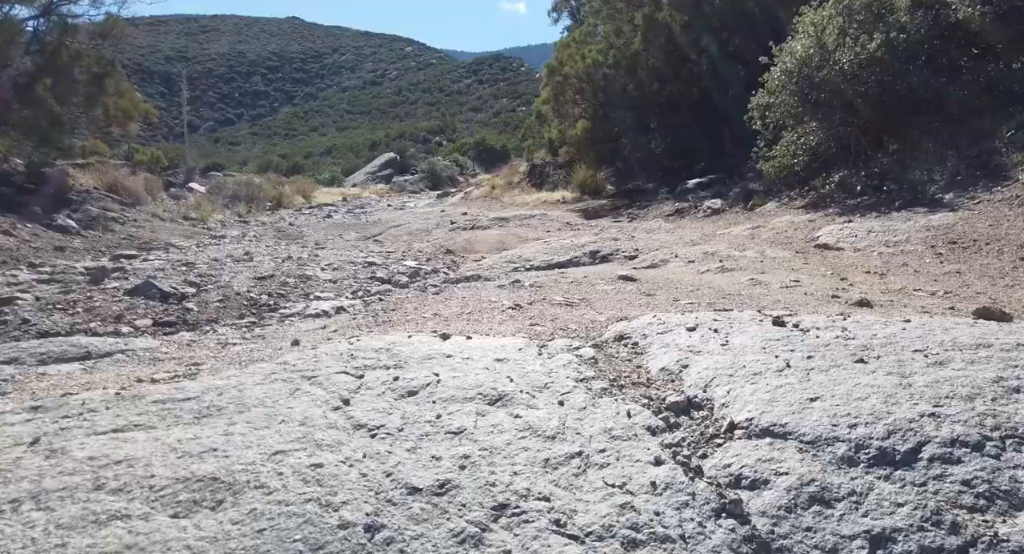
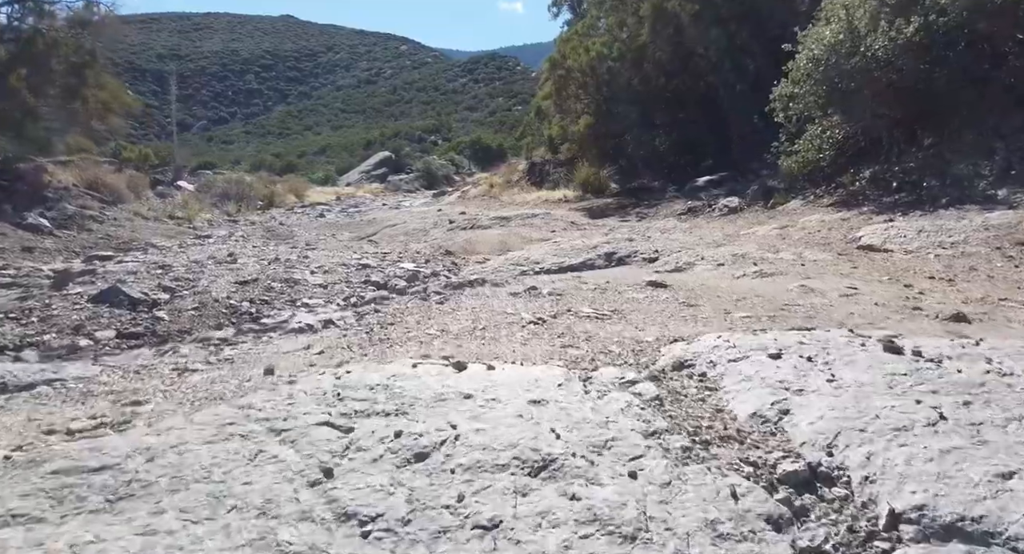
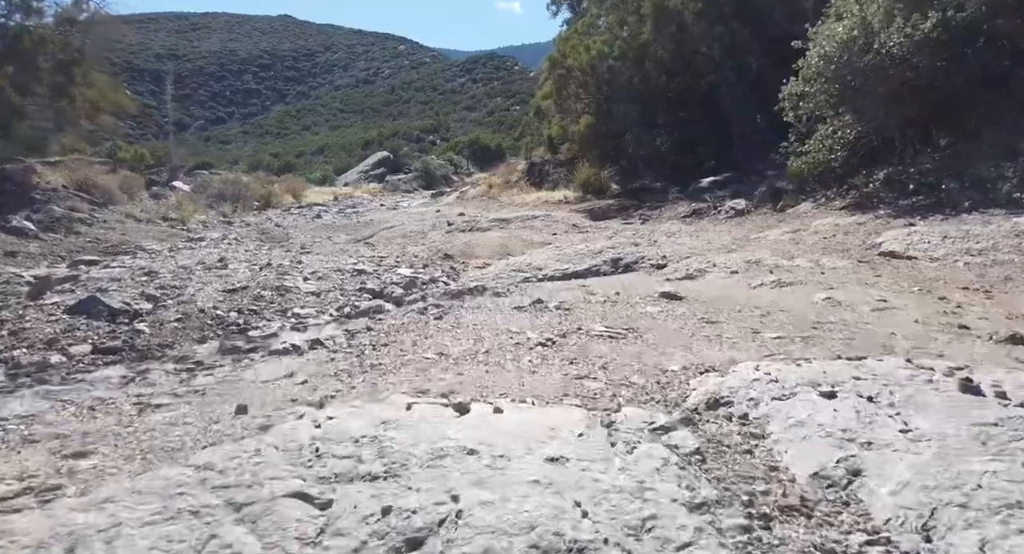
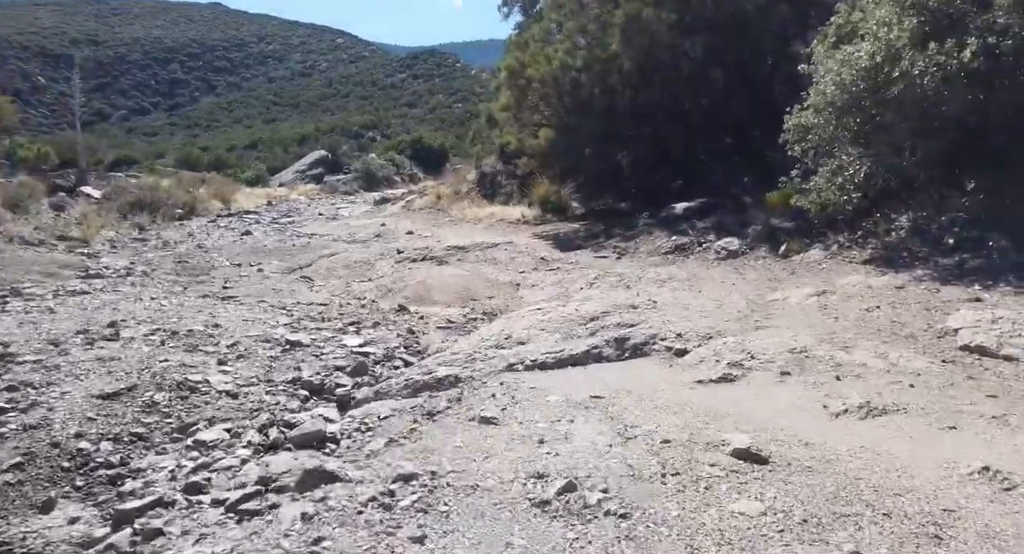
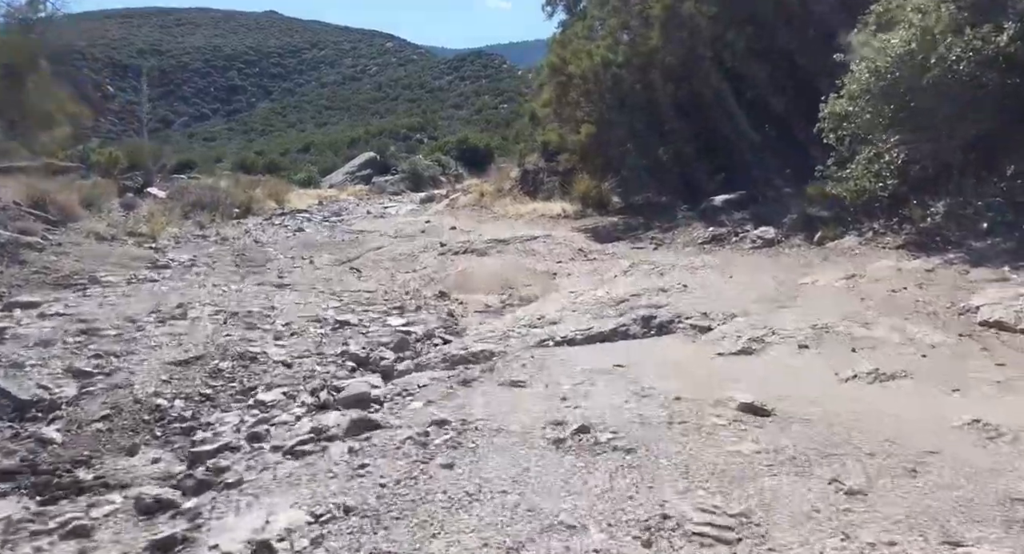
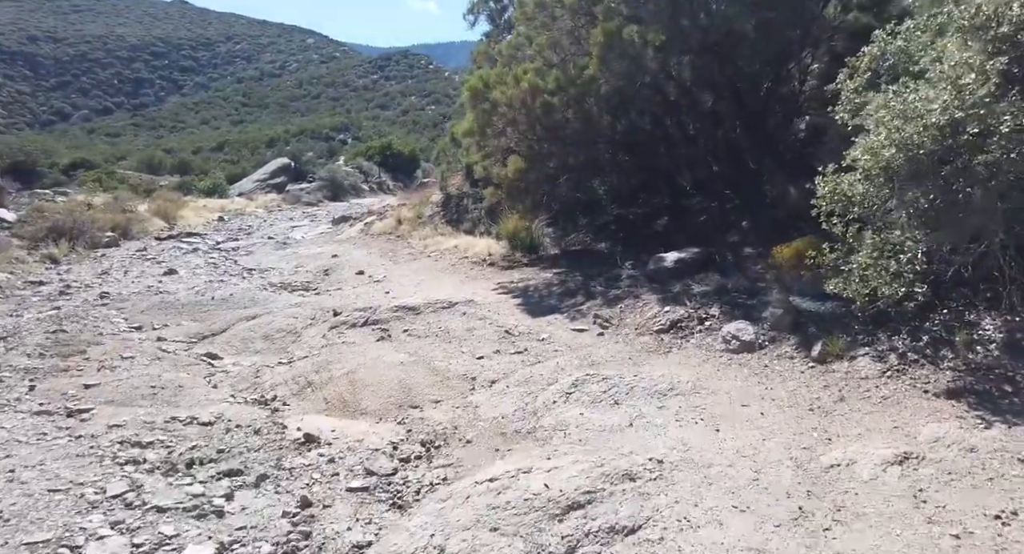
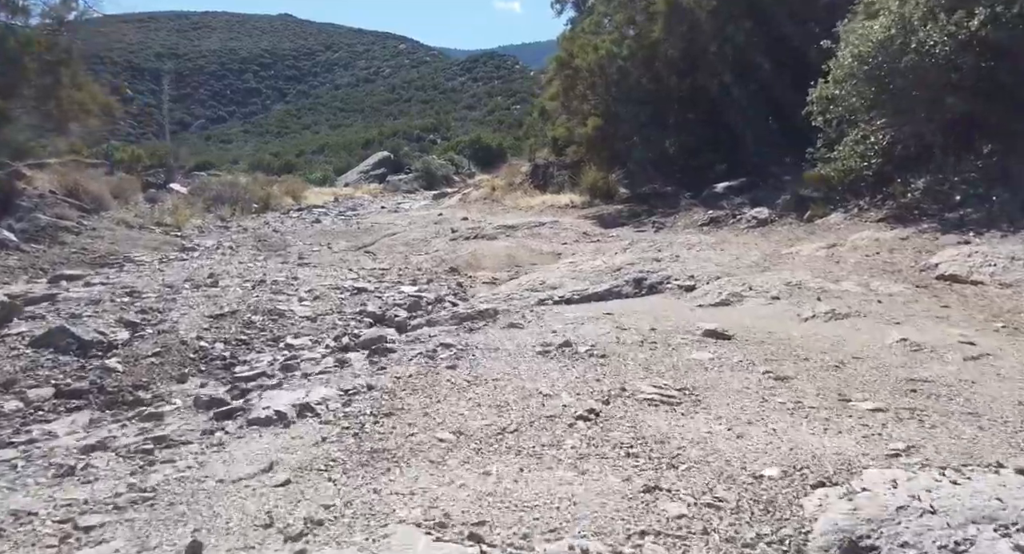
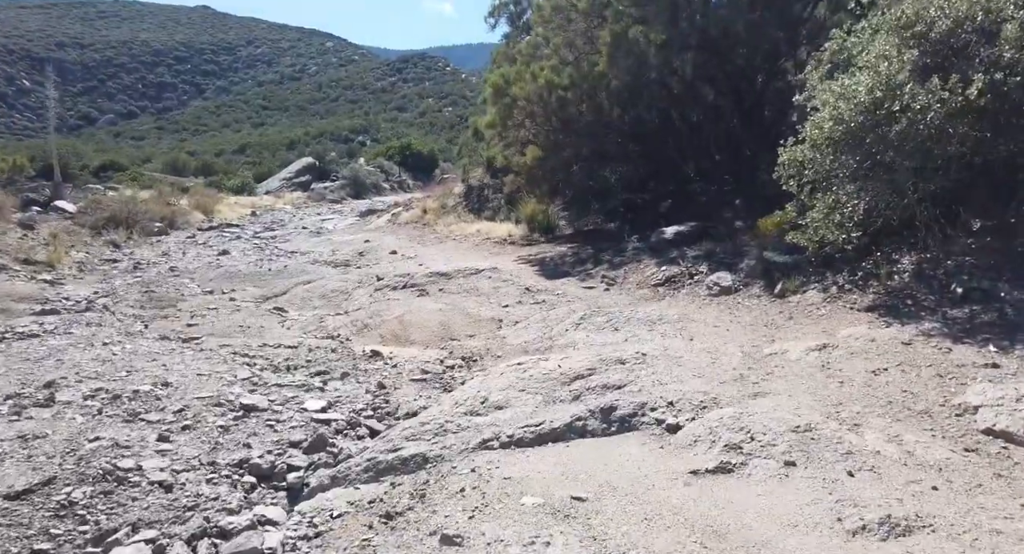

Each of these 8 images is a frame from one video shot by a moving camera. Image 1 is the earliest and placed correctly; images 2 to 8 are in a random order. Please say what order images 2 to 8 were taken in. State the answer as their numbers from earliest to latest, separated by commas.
2, 3, 7, 5, 4, 8, 6
